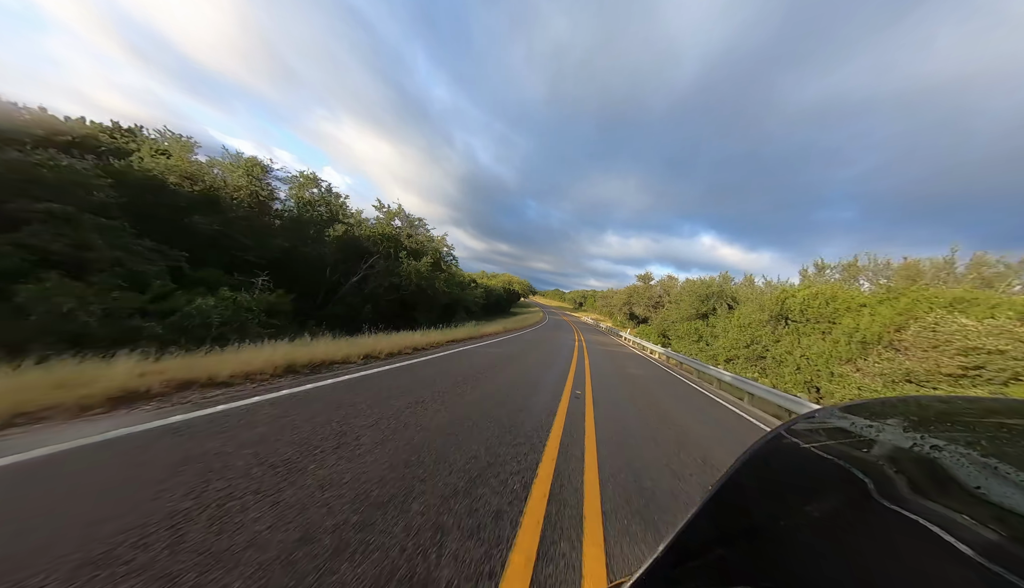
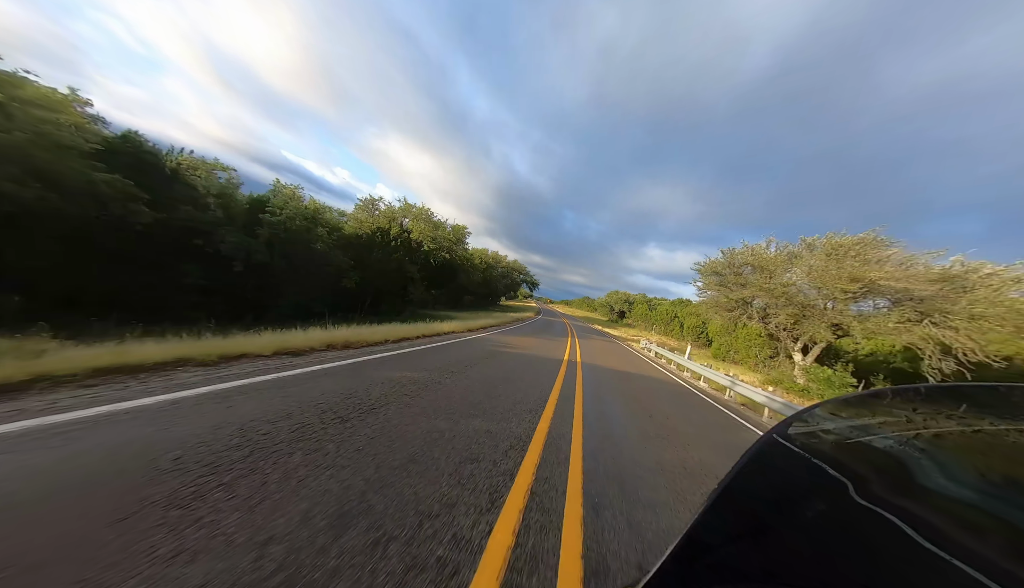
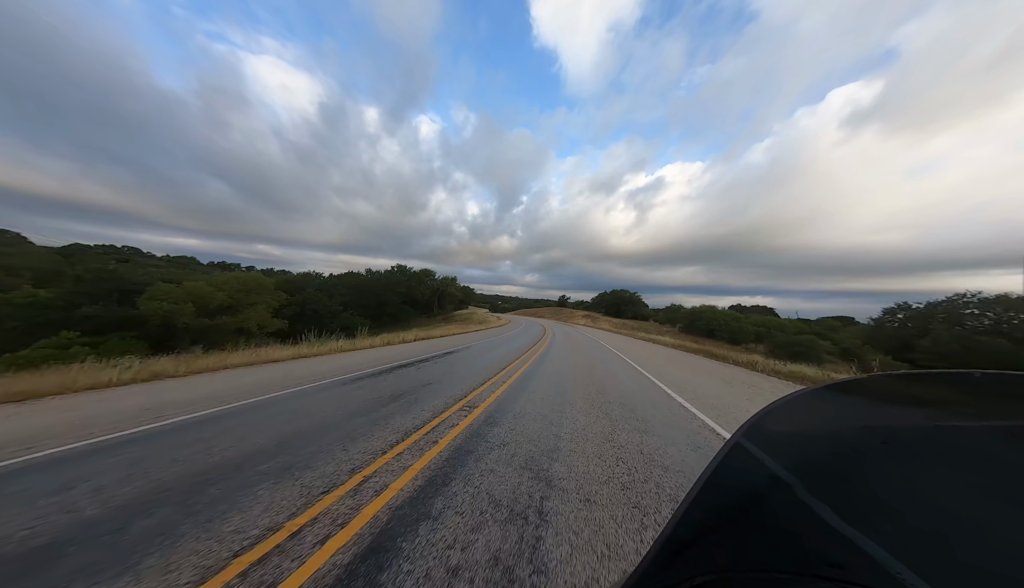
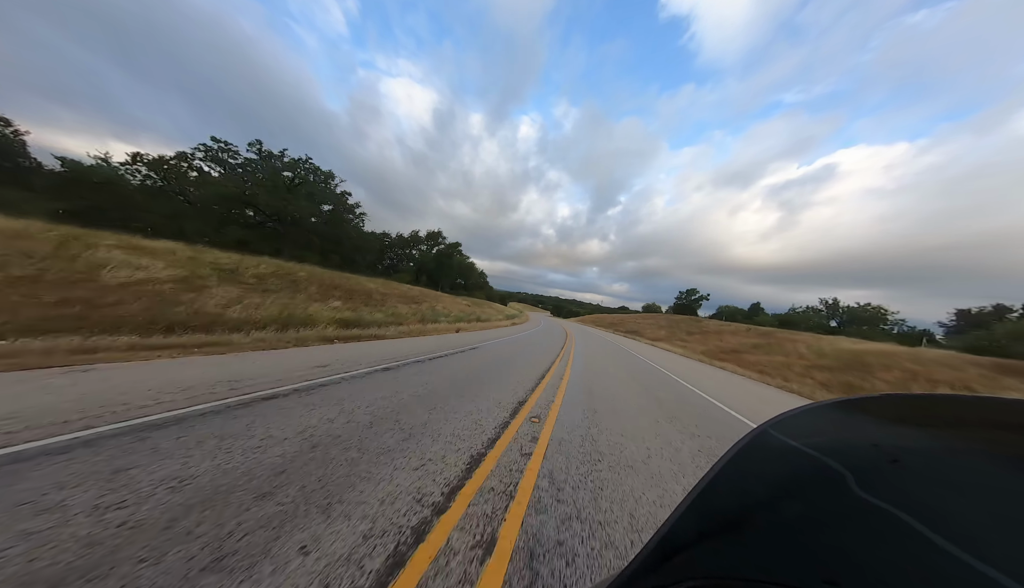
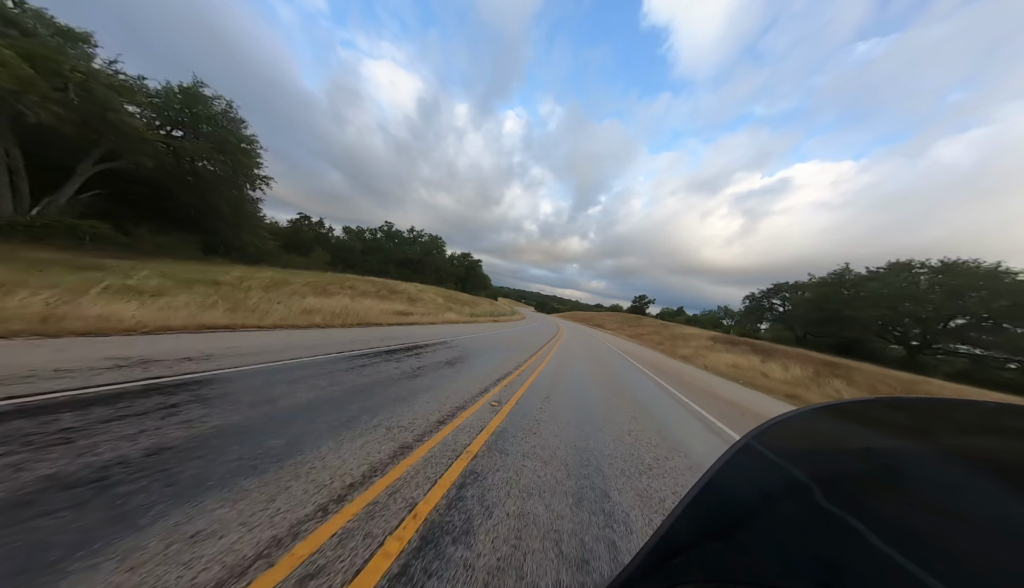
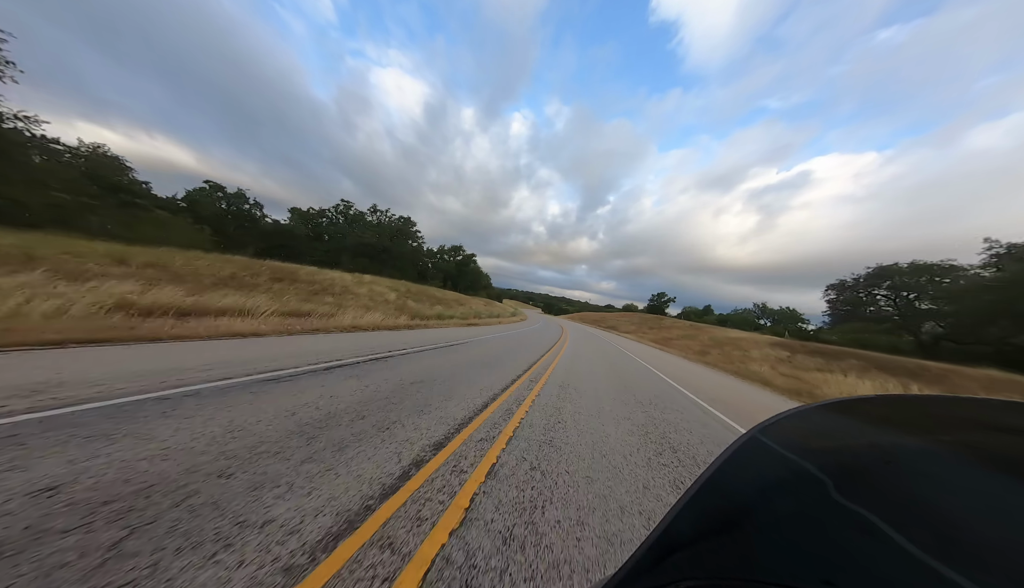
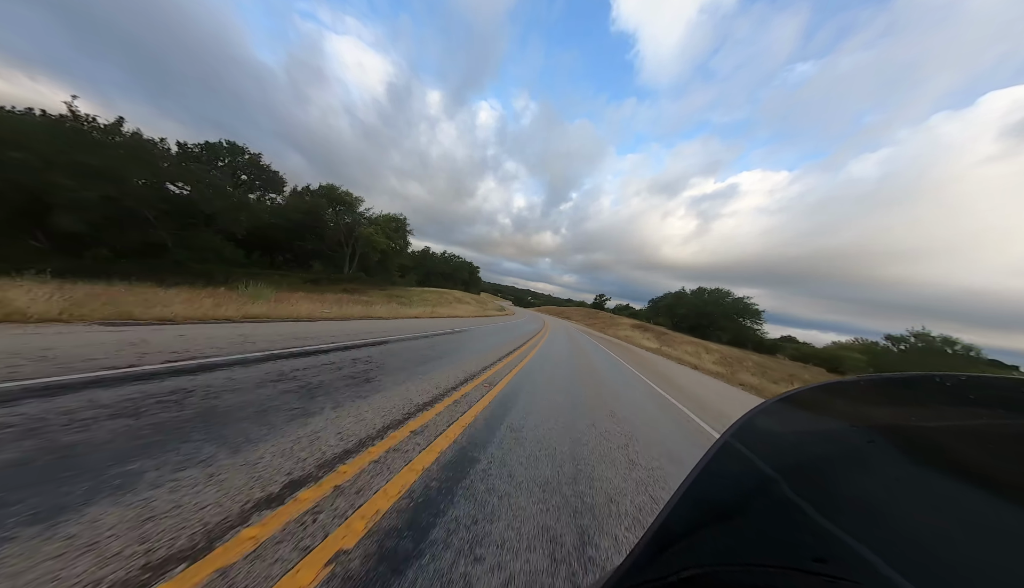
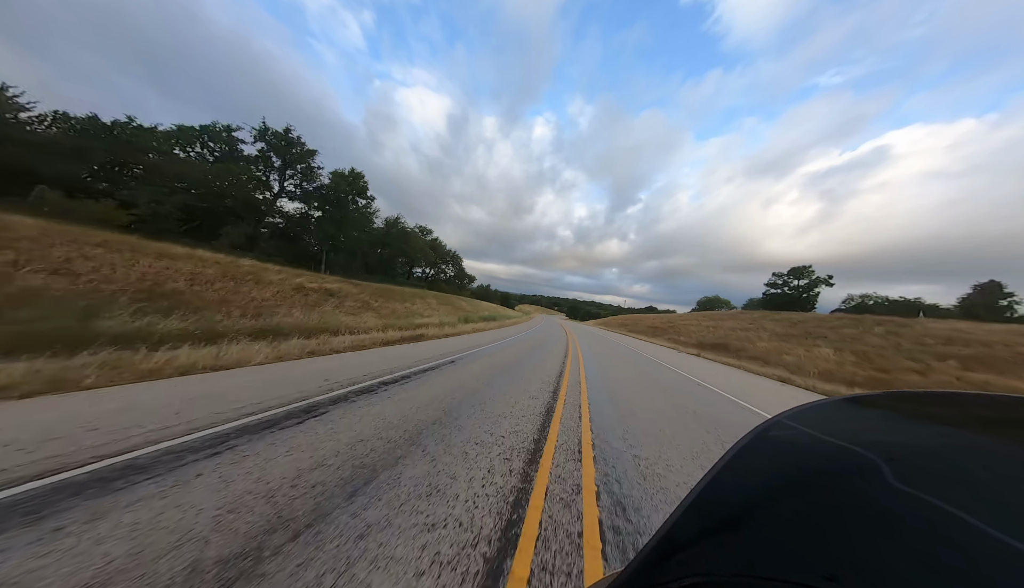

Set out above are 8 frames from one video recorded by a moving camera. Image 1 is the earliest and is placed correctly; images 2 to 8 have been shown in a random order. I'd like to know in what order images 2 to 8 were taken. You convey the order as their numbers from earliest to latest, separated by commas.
2, 3, 7, 5, 6, 4, 8
